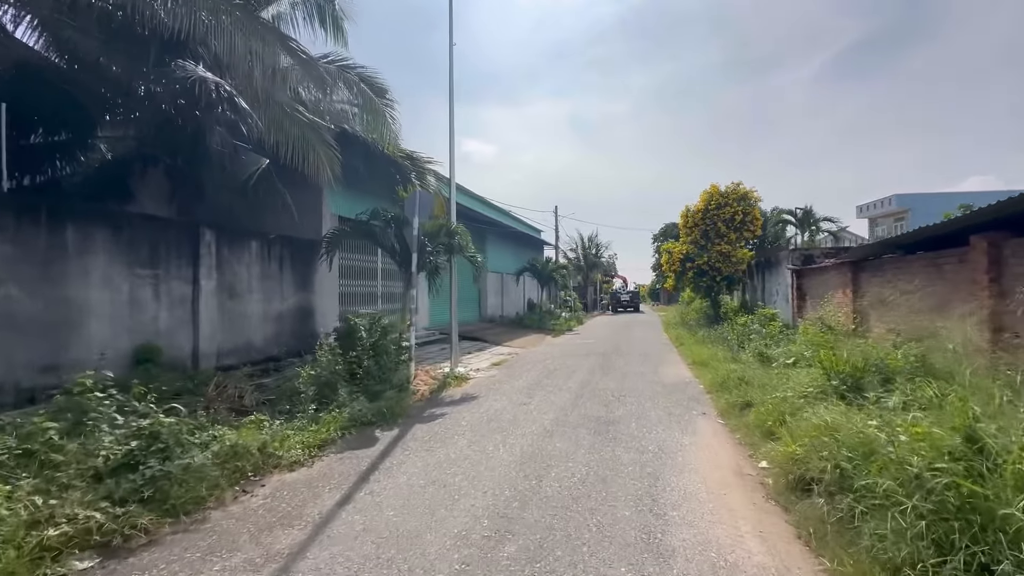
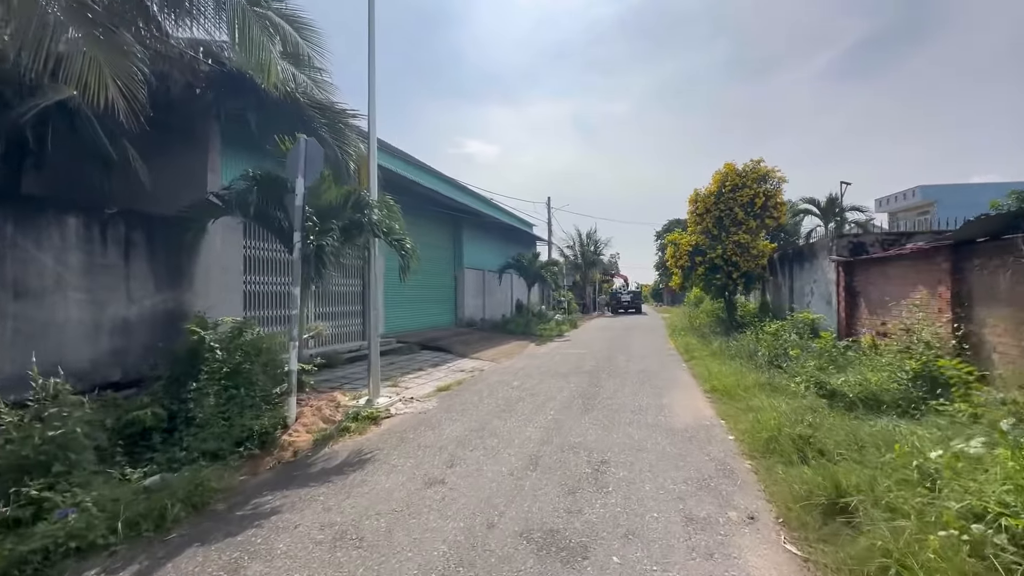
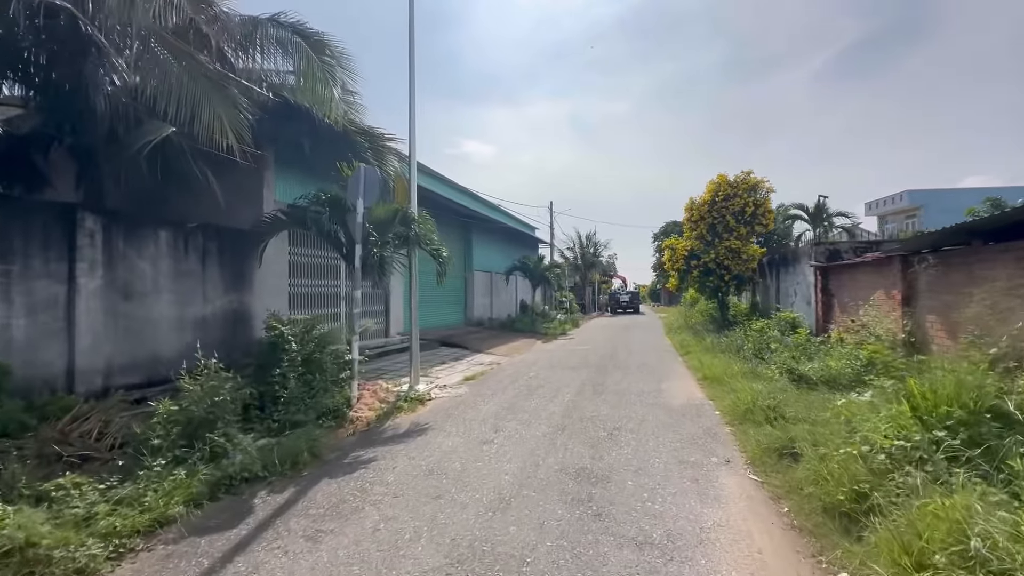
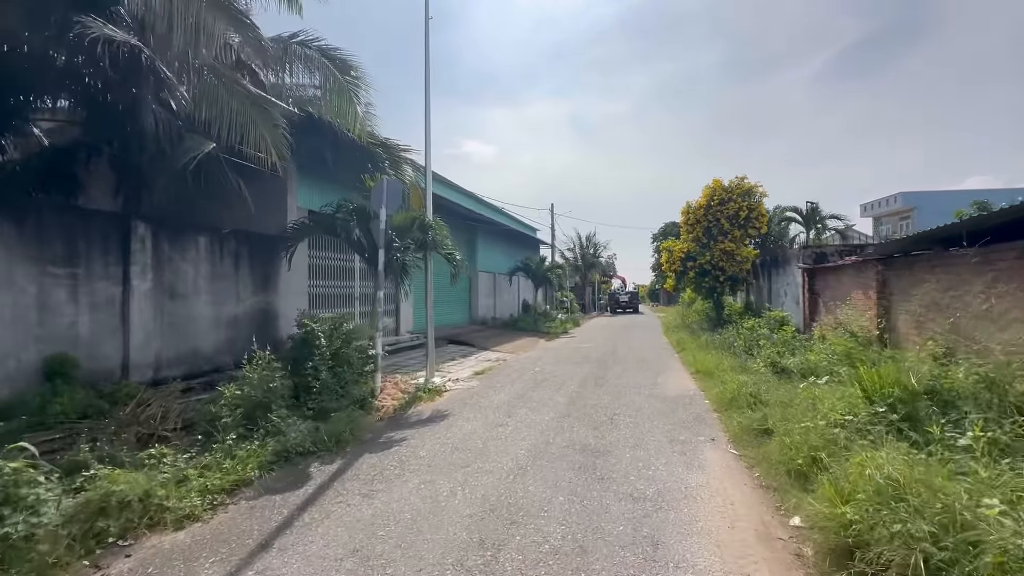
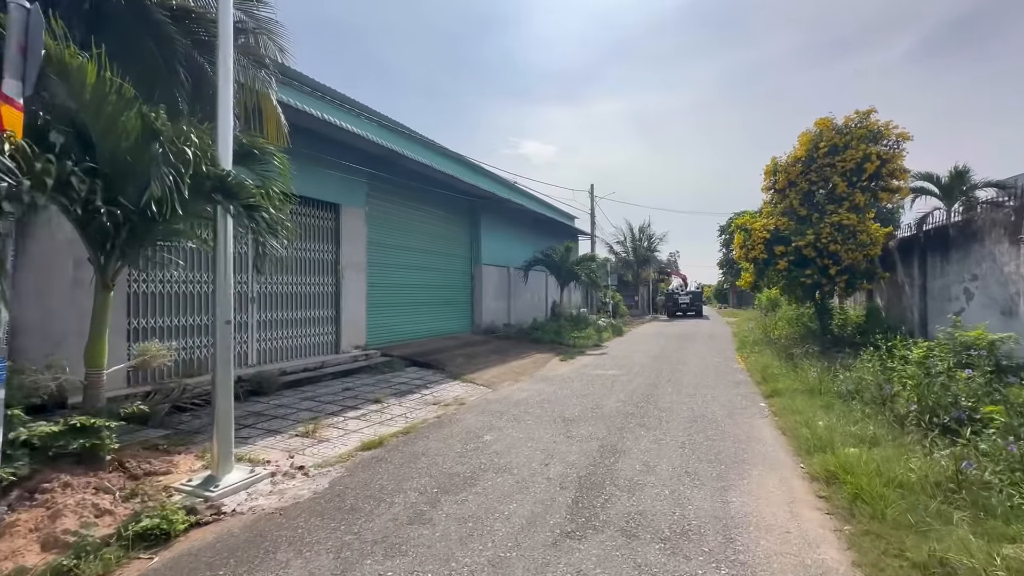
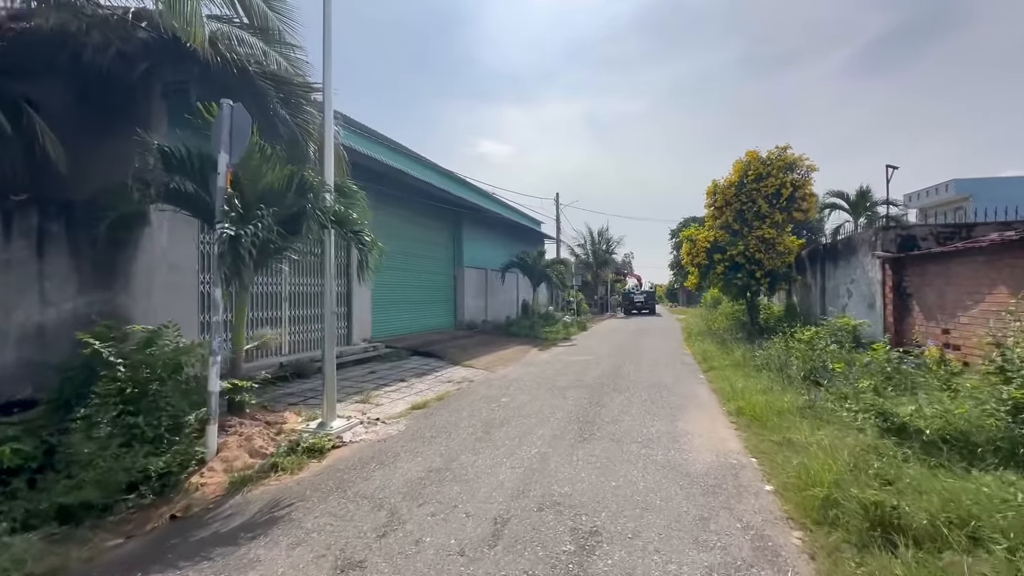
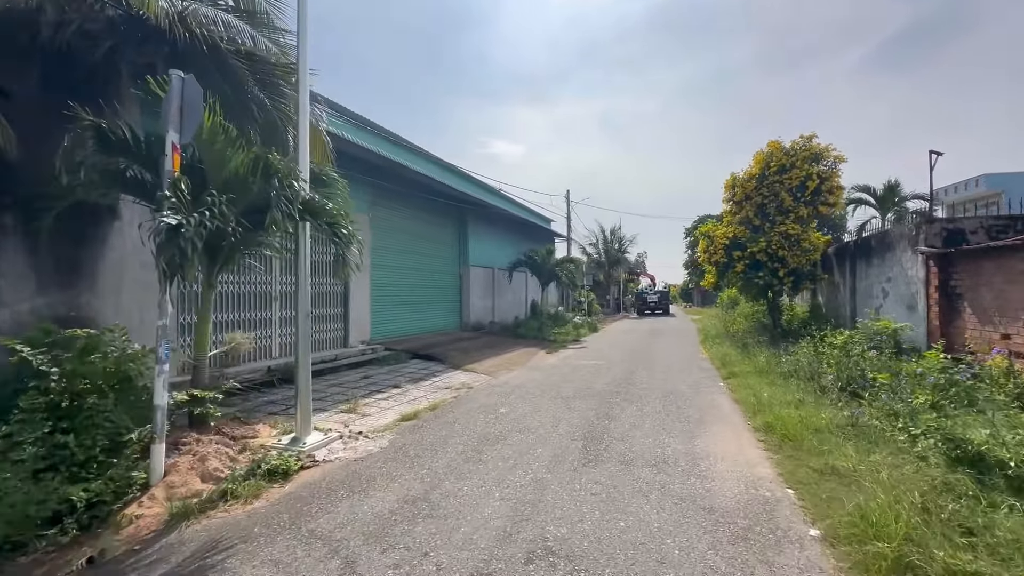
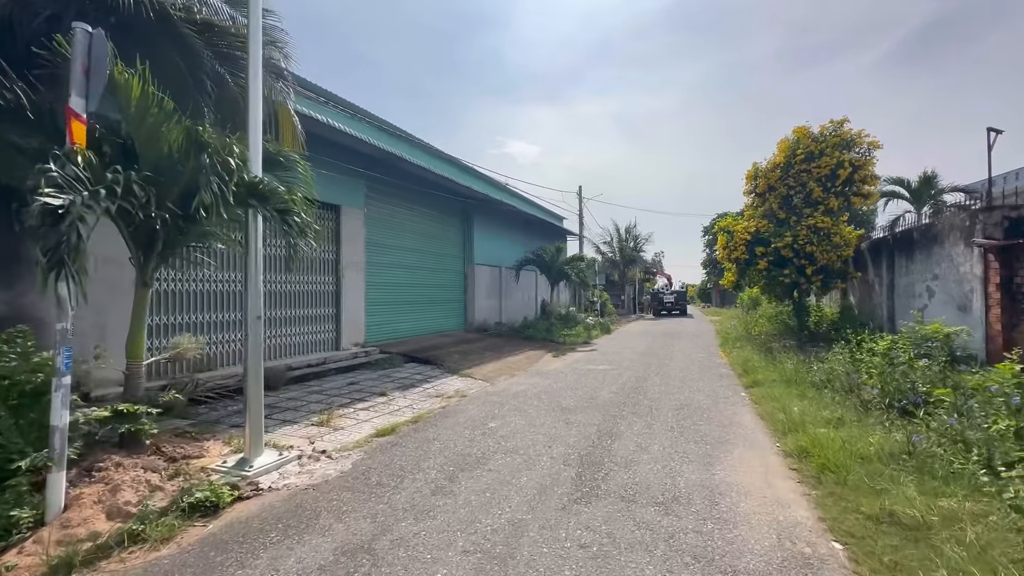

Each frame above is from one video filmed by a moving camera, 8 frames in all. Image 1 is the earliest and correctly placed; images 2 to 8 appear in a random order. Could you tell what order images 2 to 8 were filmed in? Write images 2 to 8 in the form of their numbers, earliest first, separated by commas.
4, 3, 2, 6, 7, 8, 5
